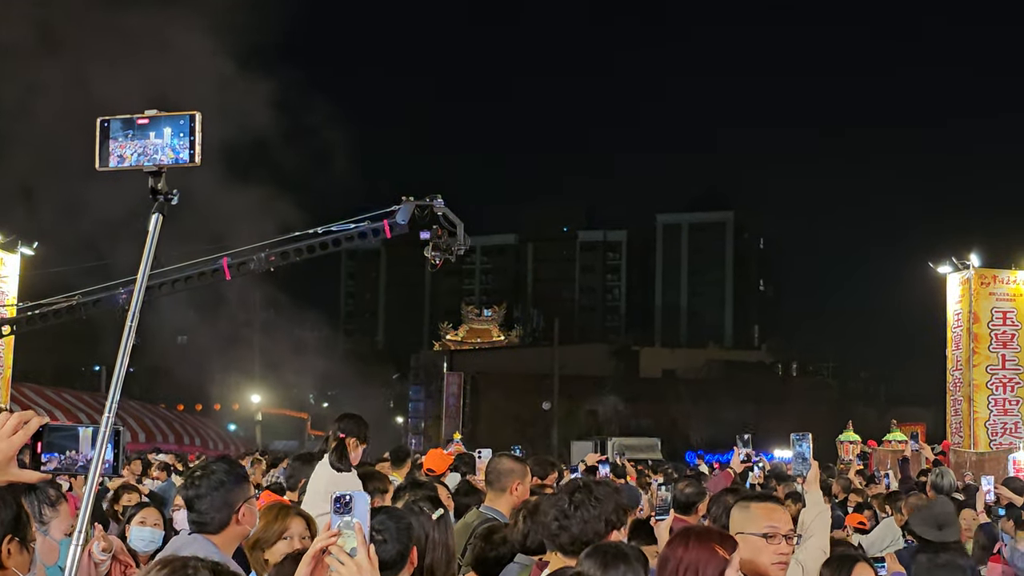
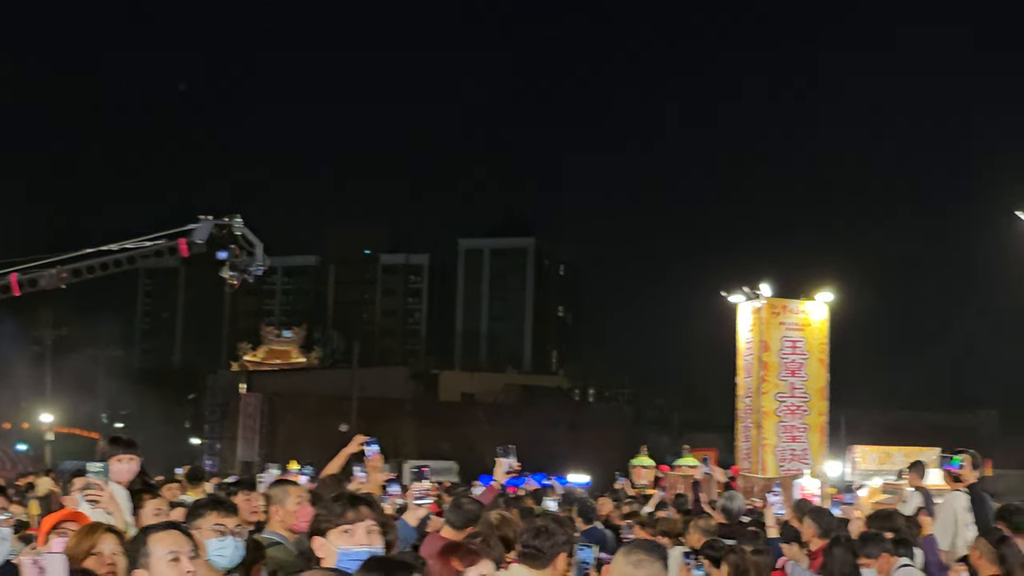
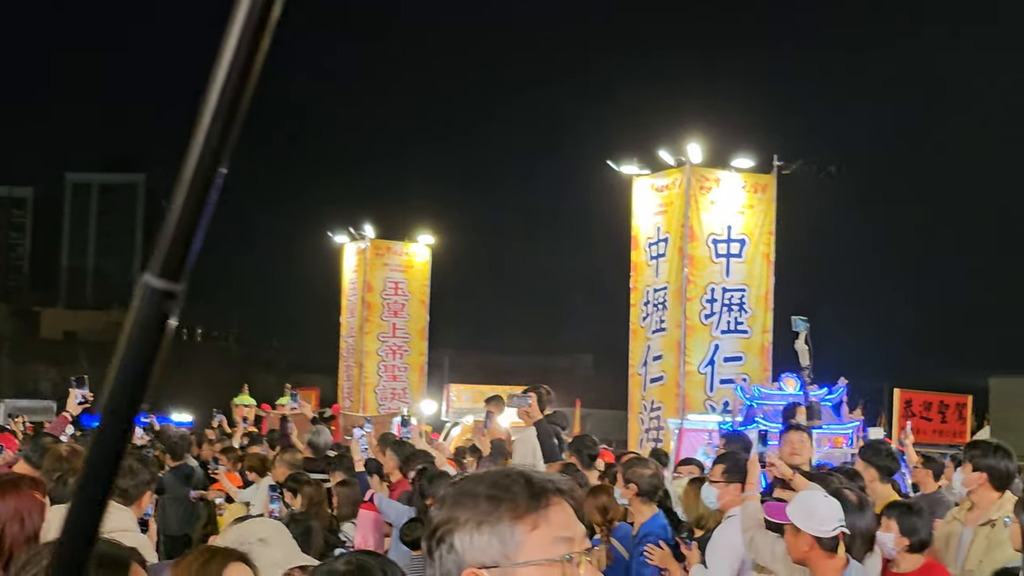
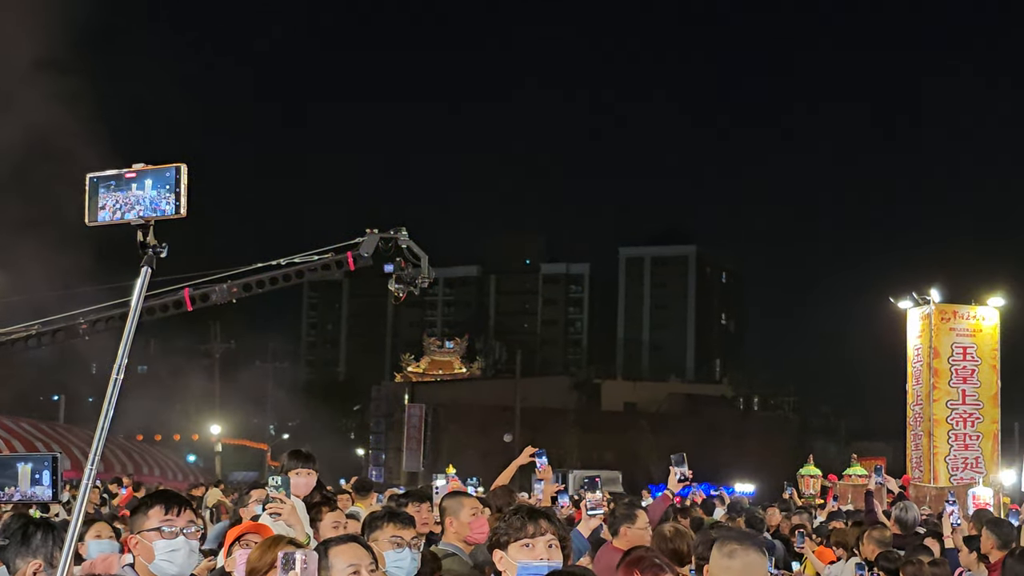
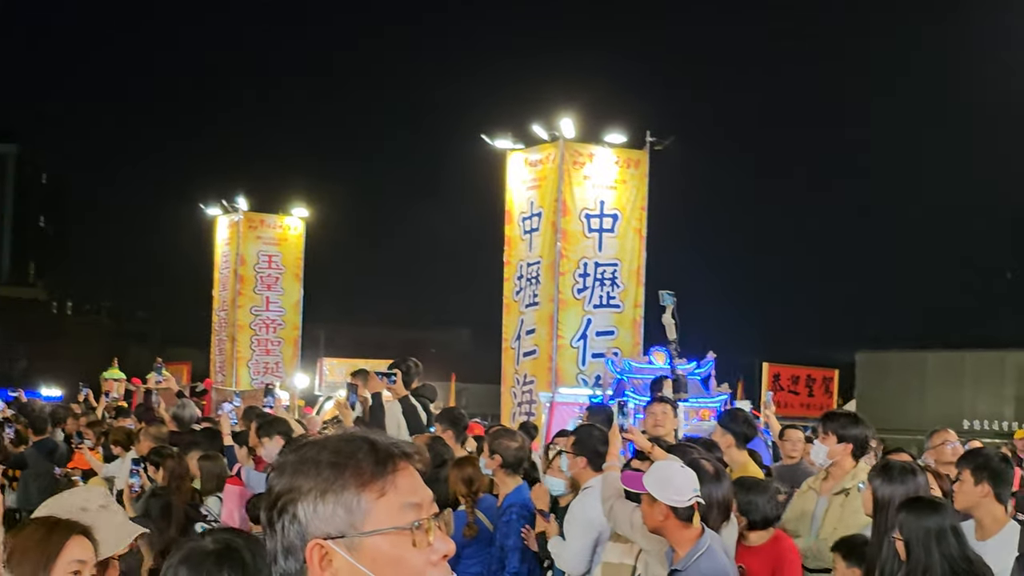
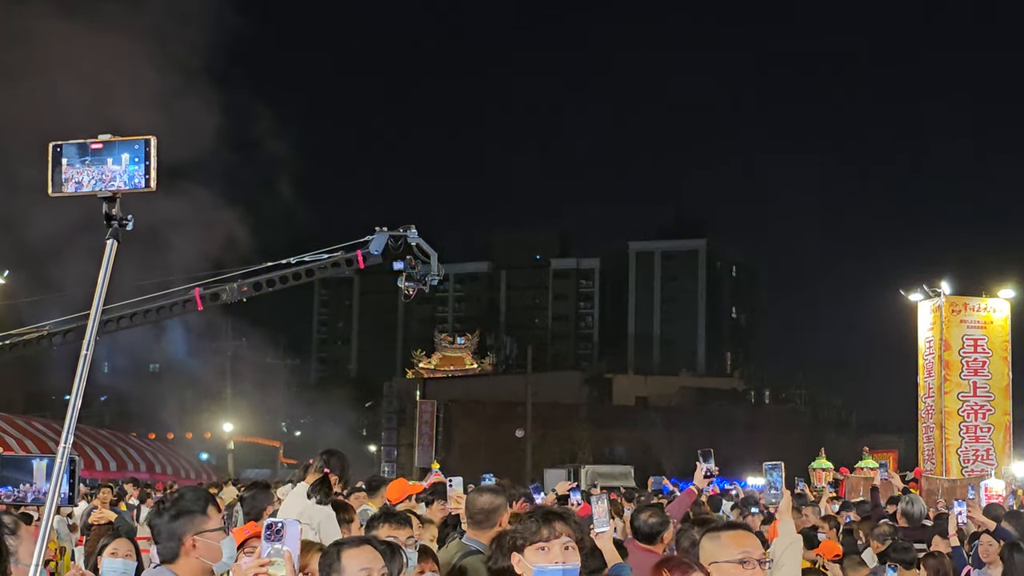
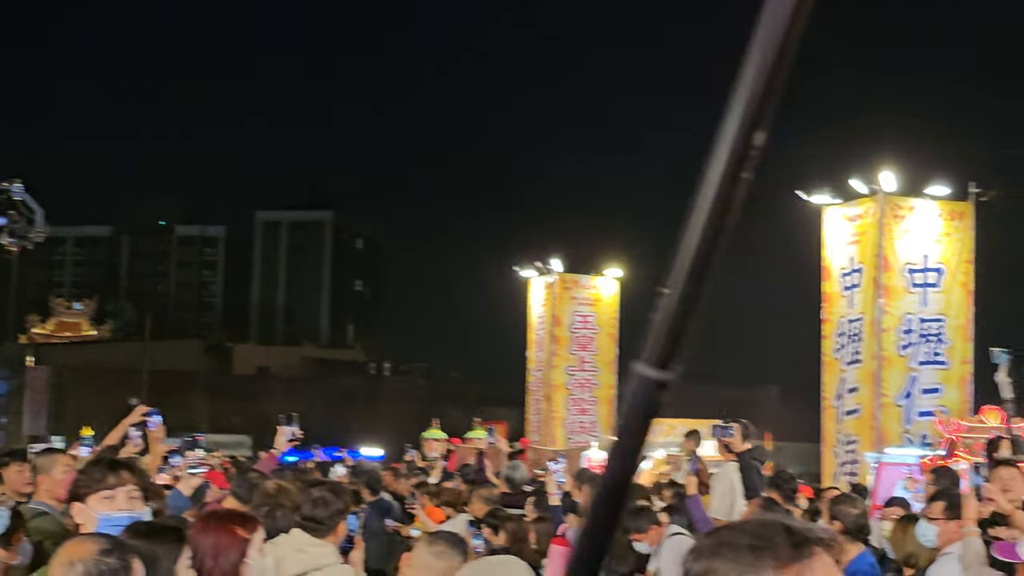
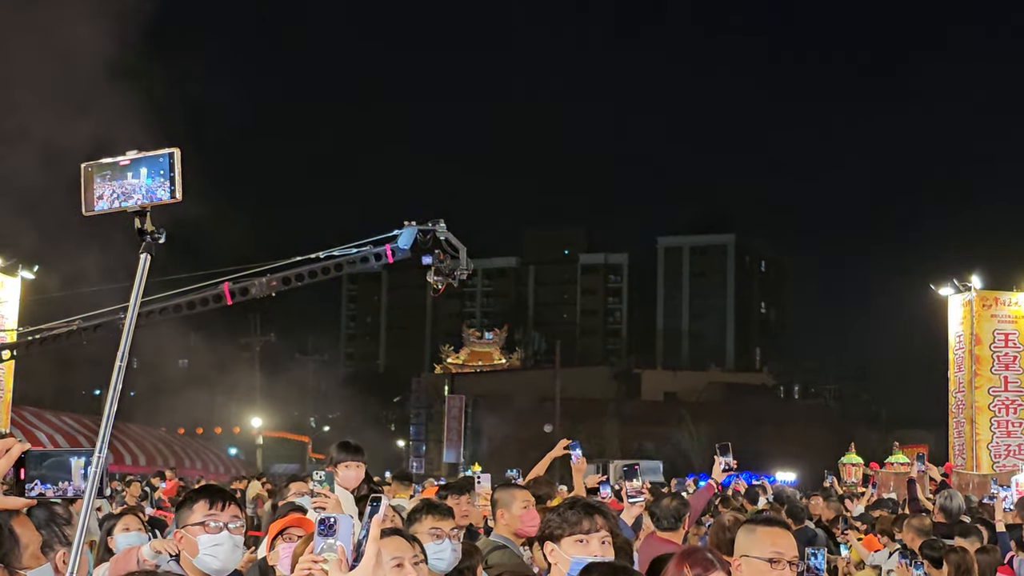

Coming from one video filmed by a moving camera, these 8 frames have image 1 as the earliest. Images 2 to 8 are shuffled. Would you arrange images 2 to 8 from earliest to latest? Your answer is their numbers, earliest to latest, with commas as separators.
6, 8, 4, 2, 7, 3, 5
